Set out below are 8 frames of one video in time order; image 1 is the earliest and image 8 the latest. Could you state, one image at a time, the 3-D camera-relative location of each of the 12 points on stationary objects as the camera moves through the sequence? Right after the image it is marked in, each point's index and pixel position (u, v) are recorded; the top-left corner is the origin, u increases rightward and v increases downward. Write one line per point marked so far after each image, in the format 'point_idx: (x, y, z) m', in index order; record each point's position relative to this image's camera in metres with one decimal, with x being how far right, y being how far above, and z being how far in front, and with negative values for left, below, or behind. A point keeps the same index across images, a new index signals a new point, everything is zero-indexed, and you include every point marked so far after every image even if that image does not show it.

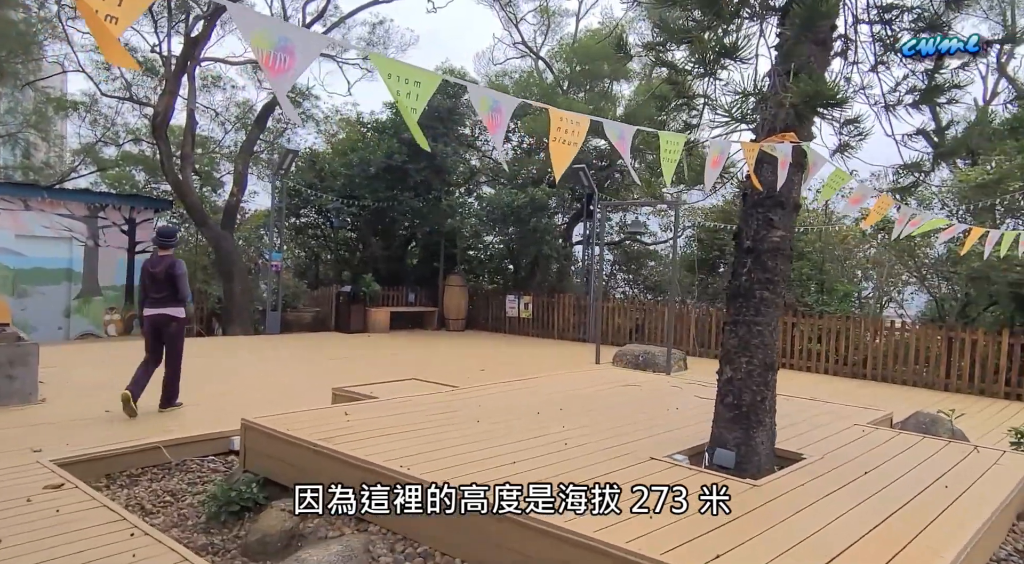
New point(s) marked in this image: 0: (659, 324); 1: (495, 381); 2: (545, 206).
0: (+2.9, -0.8, +12.7) m
1: (-0.2, -1.1, +7.1) m
2: (+0.8, +1.6, +14.2) m
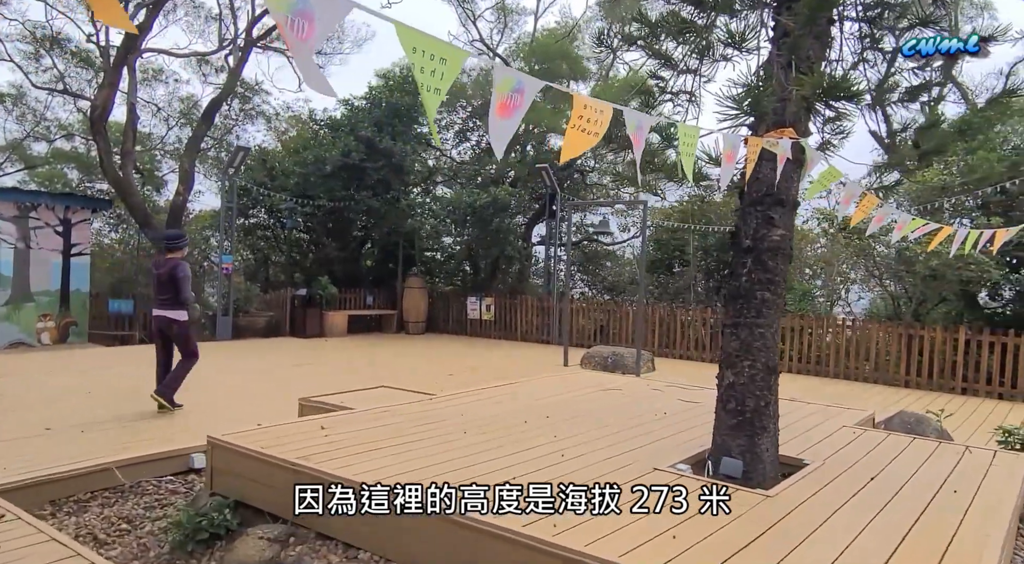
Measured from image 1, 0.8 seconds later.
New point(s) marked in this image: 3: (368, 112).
0: (+2.2, -0.8, +12.7) m
1: (-0.5, -1.1, +6.9) m
2: (0.0, +1.6, +14.0) m
3: (-3.2, +3.8, +14.8) m
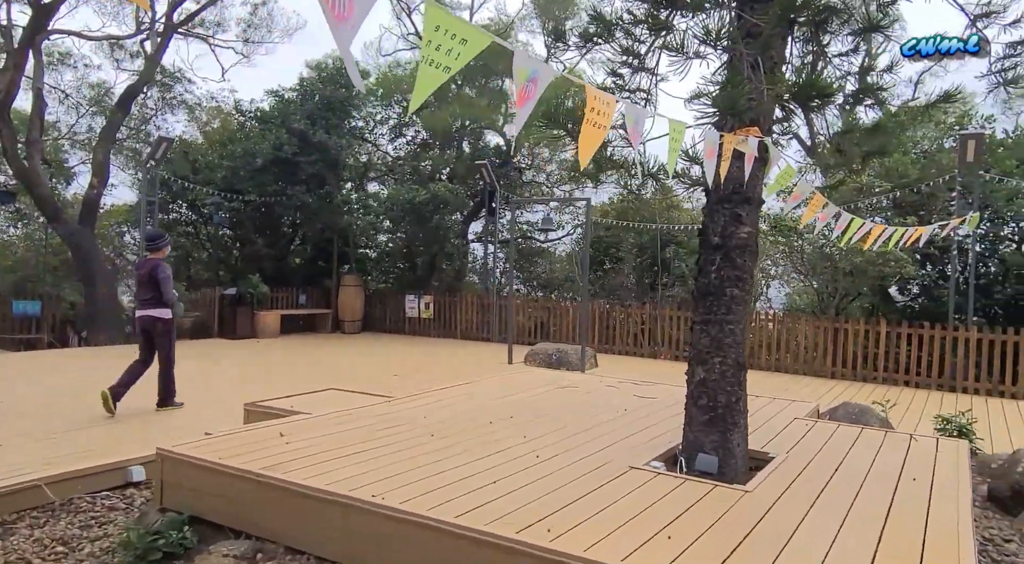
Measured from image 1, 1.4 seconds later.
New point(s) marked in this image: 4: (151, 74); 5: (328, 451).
0: (+1.1, -0.8, +12.8) m
1: (-1.0, -1.1, +6.7) m
2: (-1.3, +1.7, +13.8) m
3: (-4.6, +3.8, +14.3) m
4: (-7.5, +4.3, +13.8) m
5: (-0.9, -0.8, +3.3) m
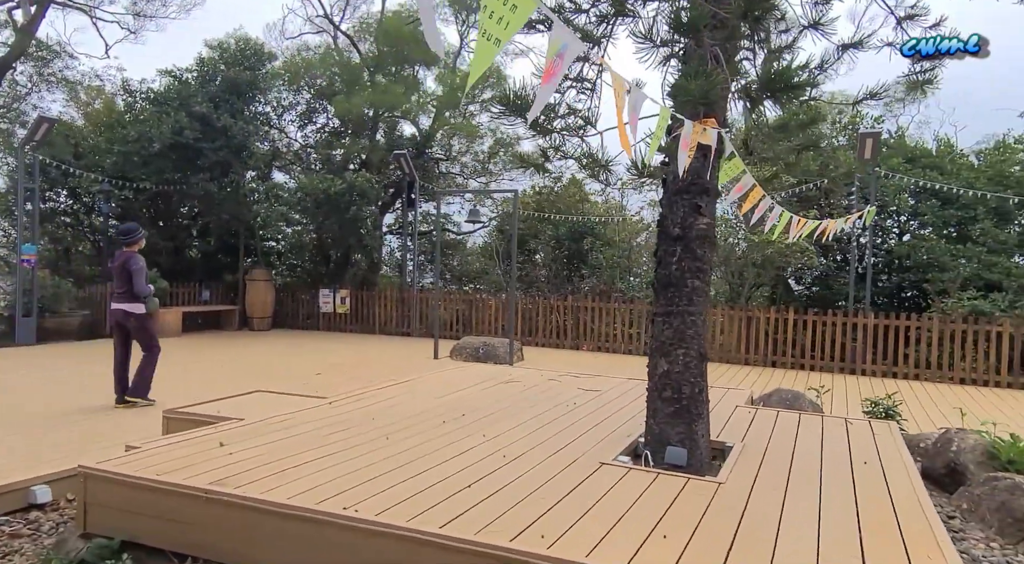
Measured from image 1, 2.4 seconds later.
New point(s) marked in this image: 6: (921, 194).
0: (-0.5, -0.6, +12.7) m
1: (-1.6, -1.0, +6.4) m
2: (-3.0, +1.8, +13.3) m
3: (-6.3, +3.9, +13.3) m
4: (-9.1, +4.4, +12.4) m
5: (-1.1, -0.8, +3.0) m
6: (+7.3, +1.6, +12.0) m
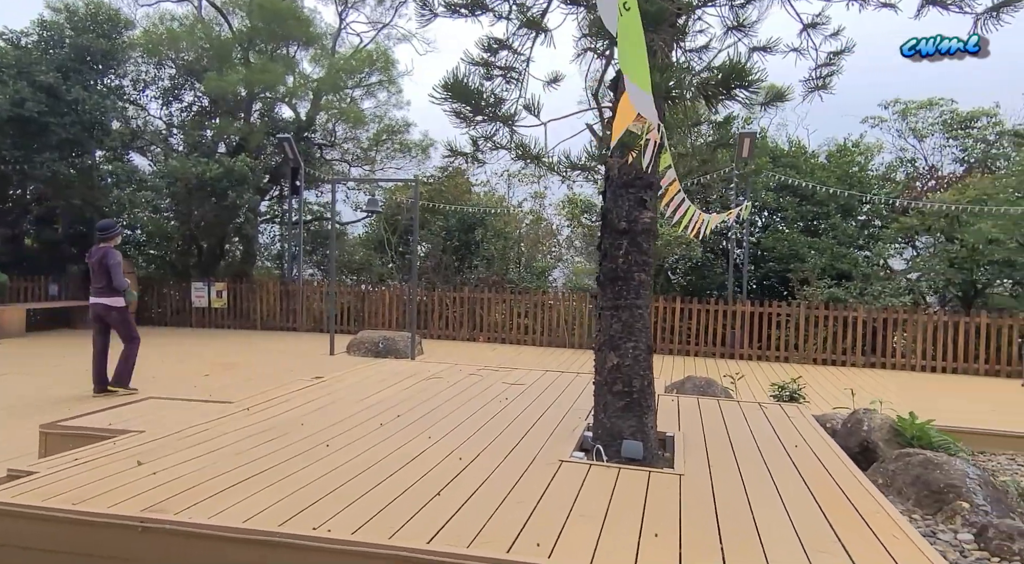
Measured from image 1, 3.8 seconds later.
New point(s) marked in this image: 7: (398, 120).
0: (-2.5, -0.5, +12.3) m
1: (-2.4, -0.9, +5.9) m
2: (-5.1, +1.9, +12.4) m
3: (-8.3, +4.1, +11.7) m
4: (-11.0, +4.5, +10.3) m
5: (-1.2, -0.8, +2.7) m
6: (+5.3, +1.8, +13.0) m
7: (-2.6, +3.8, +15.3) m
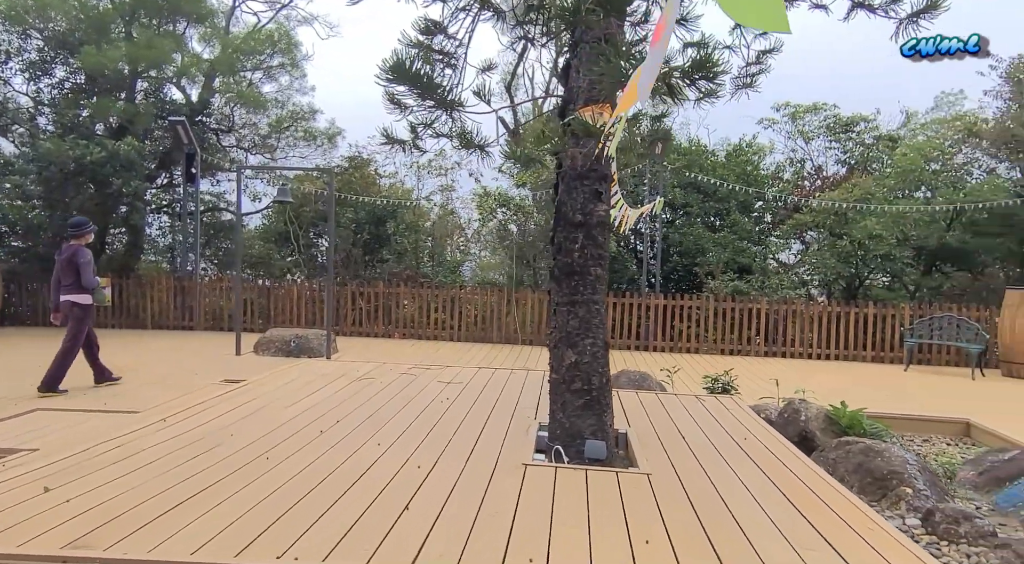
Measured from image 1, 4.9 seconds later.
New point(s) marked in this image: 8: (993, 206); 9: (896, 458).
0: (-4.0, -0.4, +11.6) m
1: (-3.0, -0.9, +5.3) m
2: (-6.6, +2.0, +11.3) m
3: (-9.7, +4.1, +10.1) m
4: (-12.1, +4.6, +8.3) m
5: (-1.3, -0.8, +2.3) m
6: (+3.5, +1.9, +13.5) m
7: (-4.6, +3.9, +14.5) m
8: (+8.5, +1.3, +11.7) m
9: (+1.9, -0.9, +3.3) m
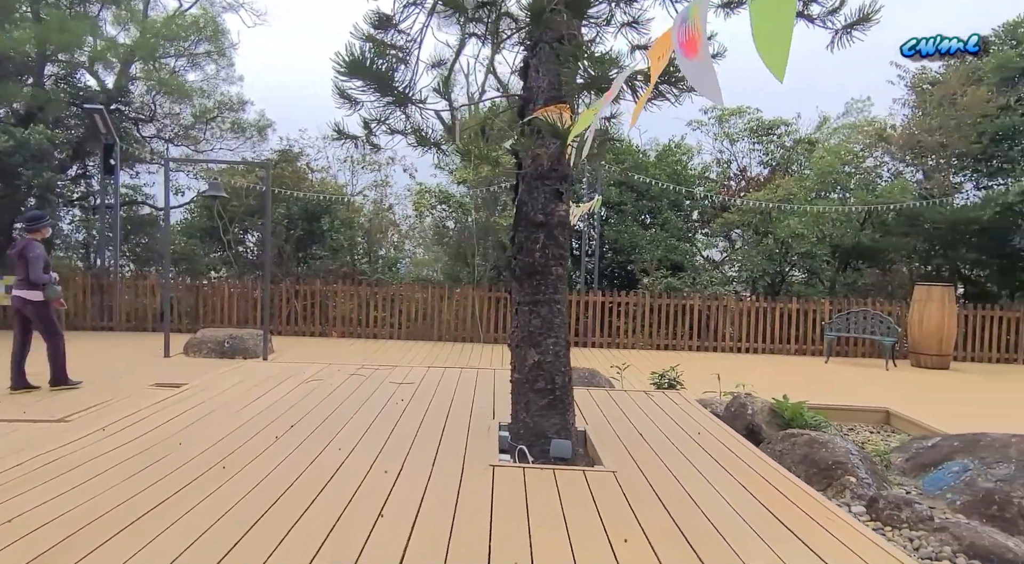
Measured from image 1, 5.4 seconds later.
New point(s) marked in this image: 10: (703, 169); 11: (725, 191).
0: (-5.0, -0.3, +11.2) m
1: (-3.3, -0.9, +5.0) m
2: (-7.6, +2.1, +10.5) m
3: (-10.6, +4.1, +9.0) m
4: (-12.8, +4.6, +7.0) m
5: (-1.4, -0.8, +2.2) m
6: (+2.3, +2.0, +13.8) m
7: (-5.9, +3.9, +13.9) m
8: (+7.4, +1.4, +12.5) m
9: (+1.7, -0.9, +3.5) m
10: (+4.4, +2.6, +15.1) m
11: (+4.9, +2.1, +15.1) m
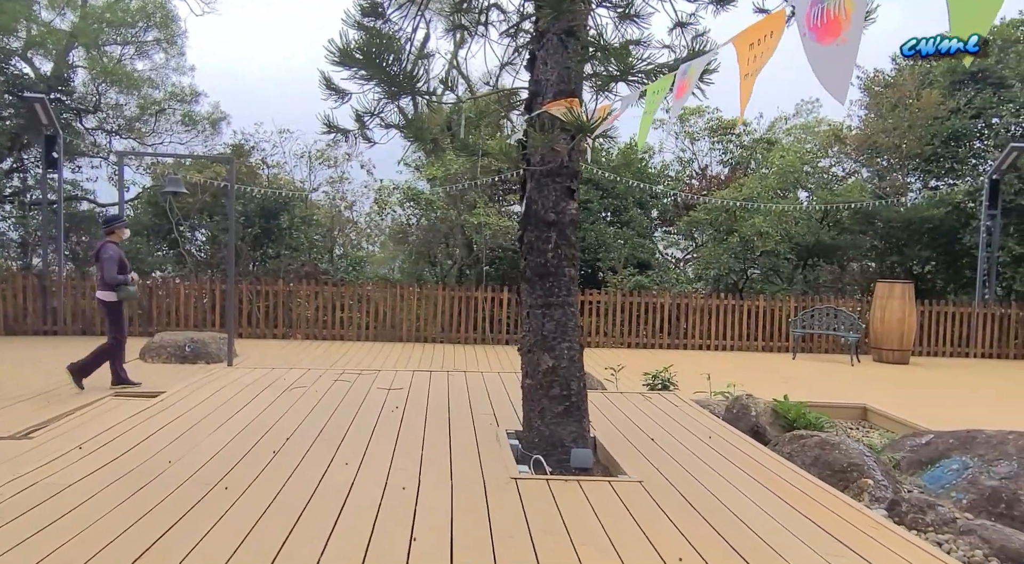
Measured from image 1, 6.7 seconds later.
0: (-5.5, -0.3, +10.6) m
1: (-3.4, -0.9, +4.6) m
2: (-8.1, +2.0, +9.8) m
3: (-10.9, +4.1, +8.1) m
4: (-13.0, +4.5, +5.8) m
5: (-1.2, -0.8, +1.9) m
6: (+1.5, +2.0, +13.7) m
7: (-6.6, +3.9, +13.3) m
8: (+6.8, +1.5, +12.9) m
9: (+1.8, -0.9, +3.5) m
10: (+3.6, +2.6, +15.3) m
11: (+4.0, +2.1, +15.2) m
